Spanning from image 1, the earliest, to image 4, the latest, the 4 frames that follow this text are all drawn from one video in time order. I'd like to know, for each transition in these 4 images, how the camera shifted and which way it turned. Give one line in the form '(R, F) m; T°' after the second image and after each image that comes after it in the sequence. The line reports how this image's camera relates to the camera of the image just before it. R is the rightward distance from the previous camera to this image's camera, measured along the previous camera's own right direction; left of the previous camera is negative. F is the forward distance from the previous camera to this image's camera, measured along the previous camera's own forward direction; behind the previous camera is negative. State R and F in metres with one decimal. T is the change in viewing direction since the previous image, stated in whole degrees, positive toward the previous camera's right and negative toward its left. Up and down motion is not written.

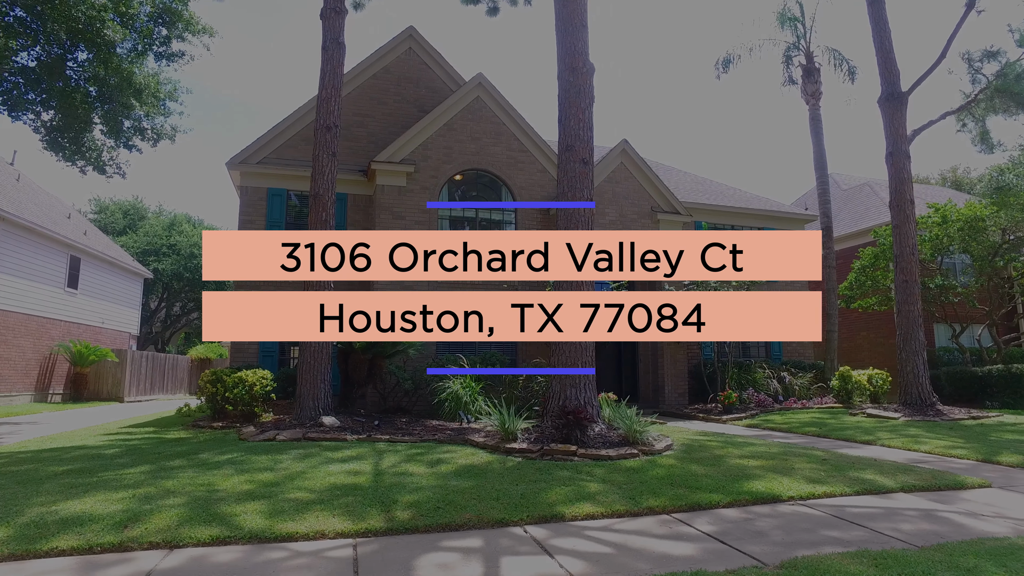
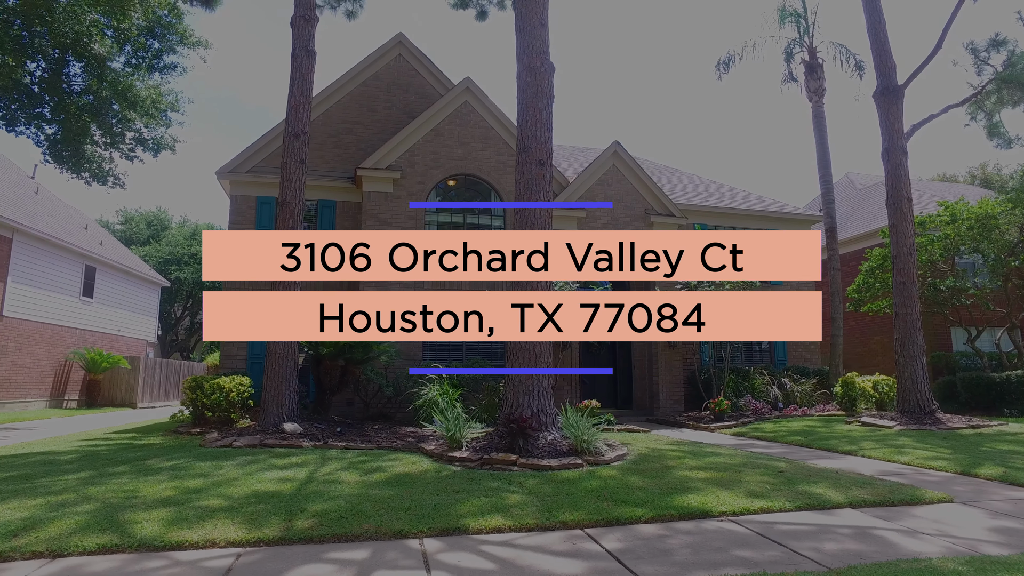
(+1.0, +0.2) m; -3°
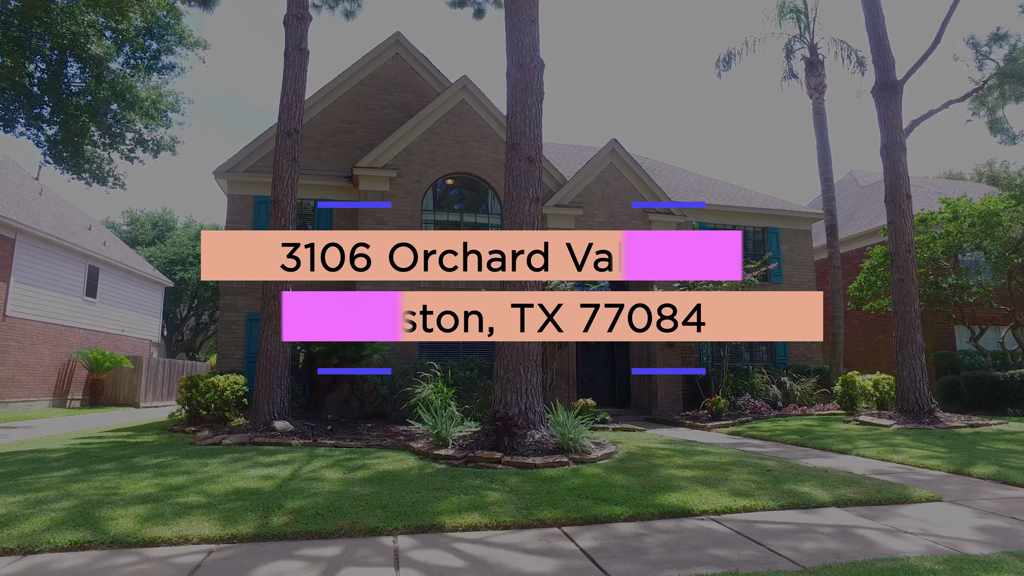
(+0.2, 0.0) m; -1°
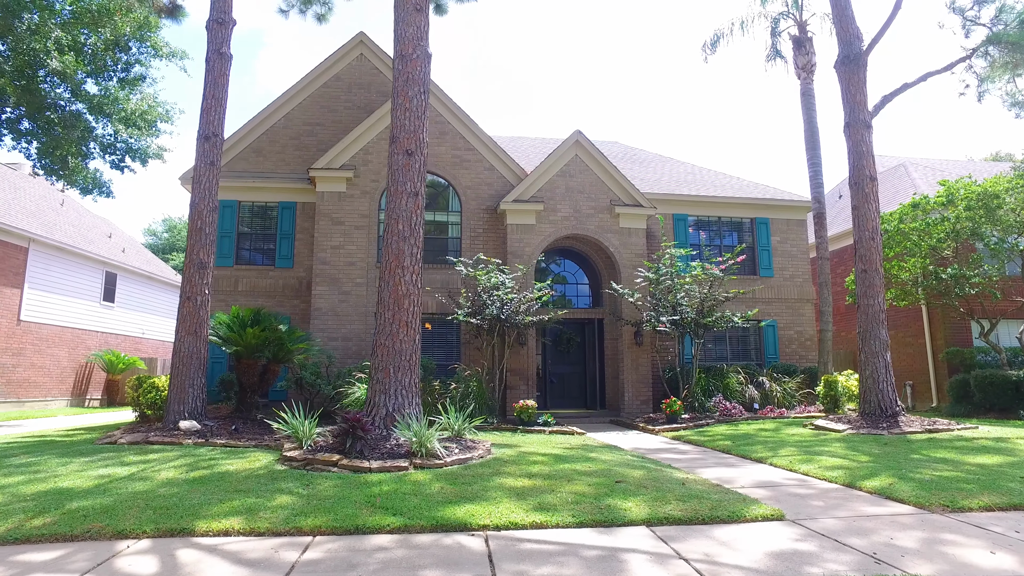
(+2.3, +0.5) m; -6°
